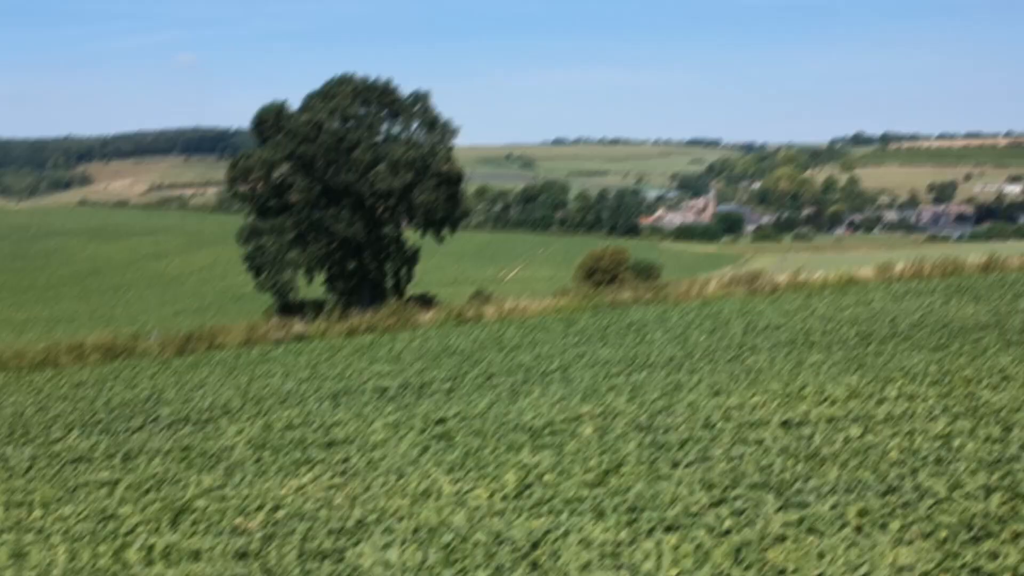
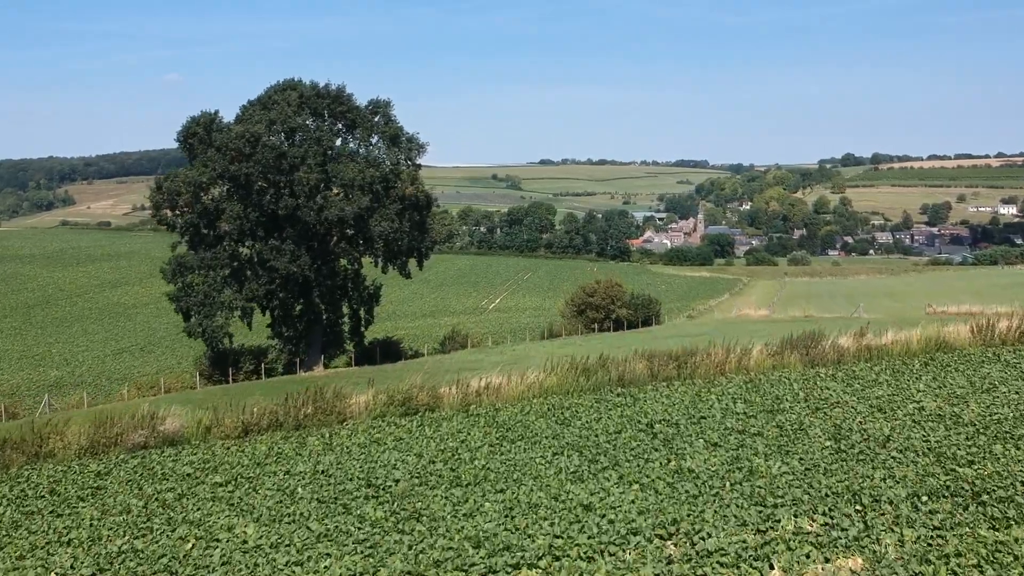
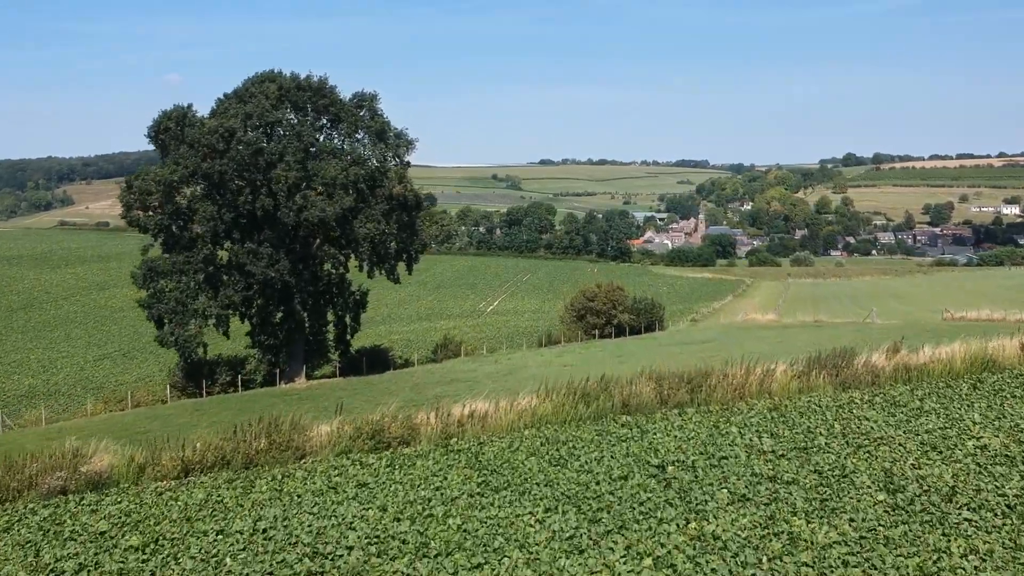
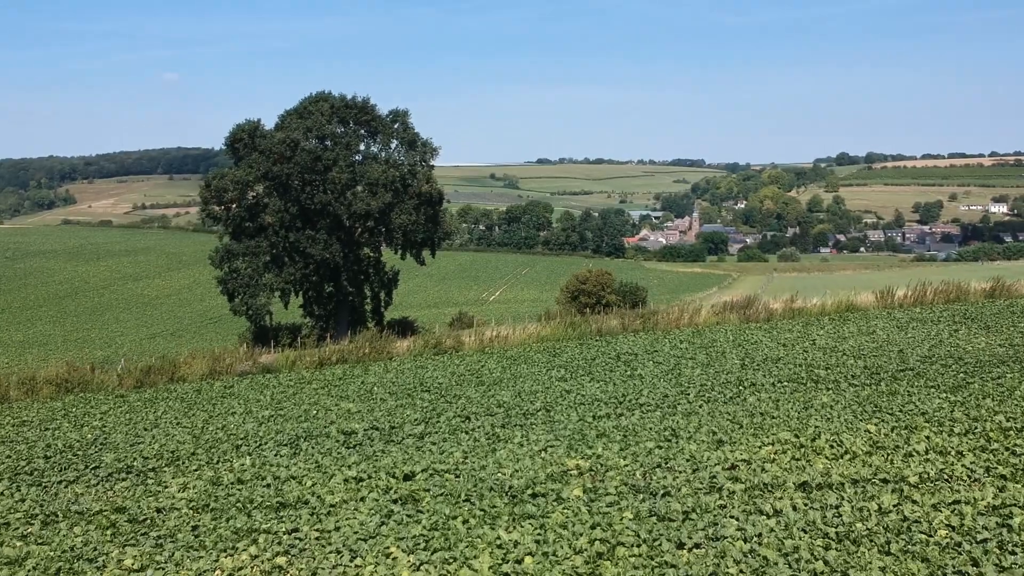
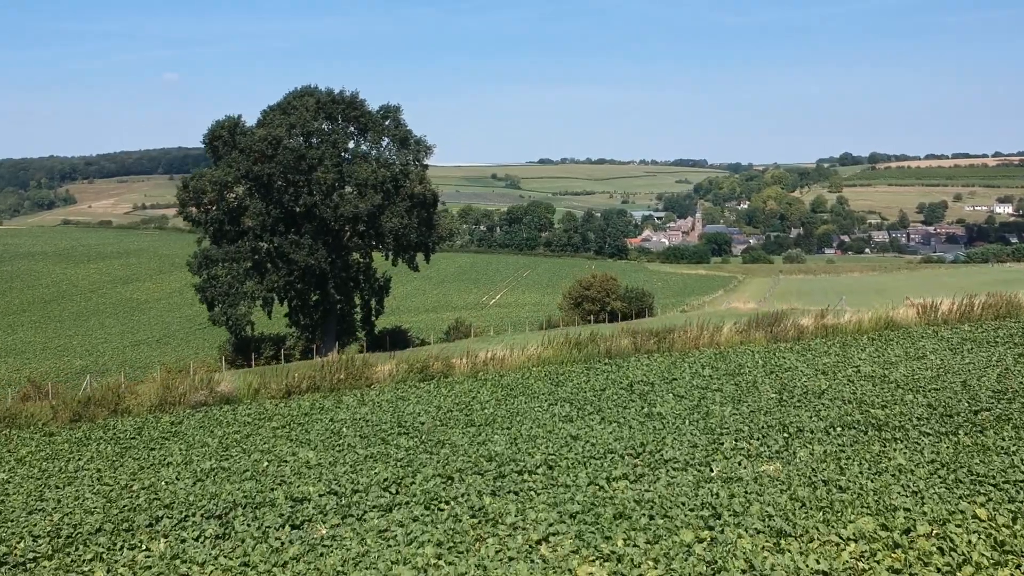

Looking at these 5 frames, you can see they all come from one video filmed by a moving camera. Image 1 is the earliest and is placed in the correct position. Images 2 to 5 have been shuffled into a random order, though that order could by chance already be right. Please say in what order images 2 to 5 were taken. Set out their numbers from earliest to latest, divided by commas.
4, 5, 2, 3
